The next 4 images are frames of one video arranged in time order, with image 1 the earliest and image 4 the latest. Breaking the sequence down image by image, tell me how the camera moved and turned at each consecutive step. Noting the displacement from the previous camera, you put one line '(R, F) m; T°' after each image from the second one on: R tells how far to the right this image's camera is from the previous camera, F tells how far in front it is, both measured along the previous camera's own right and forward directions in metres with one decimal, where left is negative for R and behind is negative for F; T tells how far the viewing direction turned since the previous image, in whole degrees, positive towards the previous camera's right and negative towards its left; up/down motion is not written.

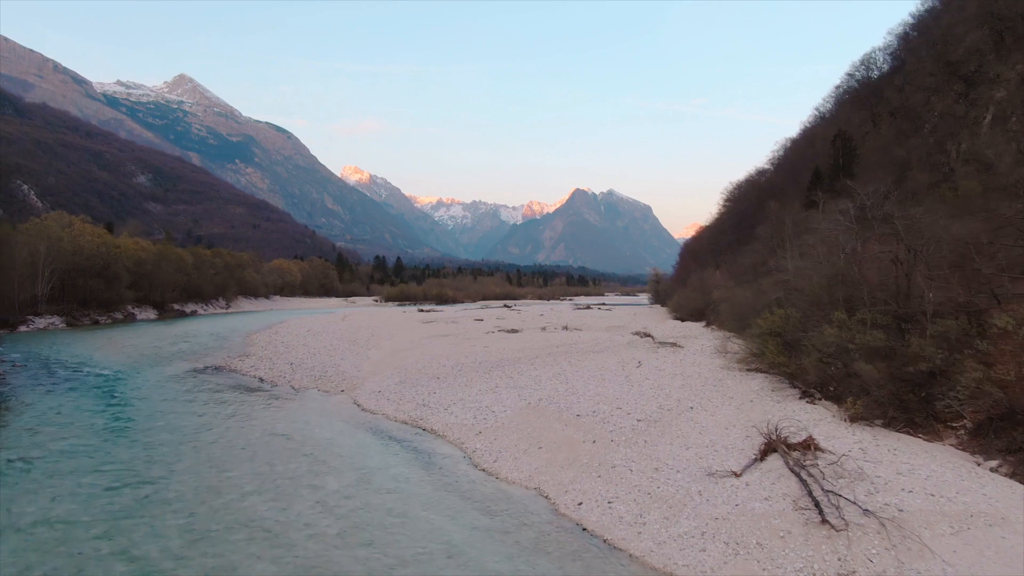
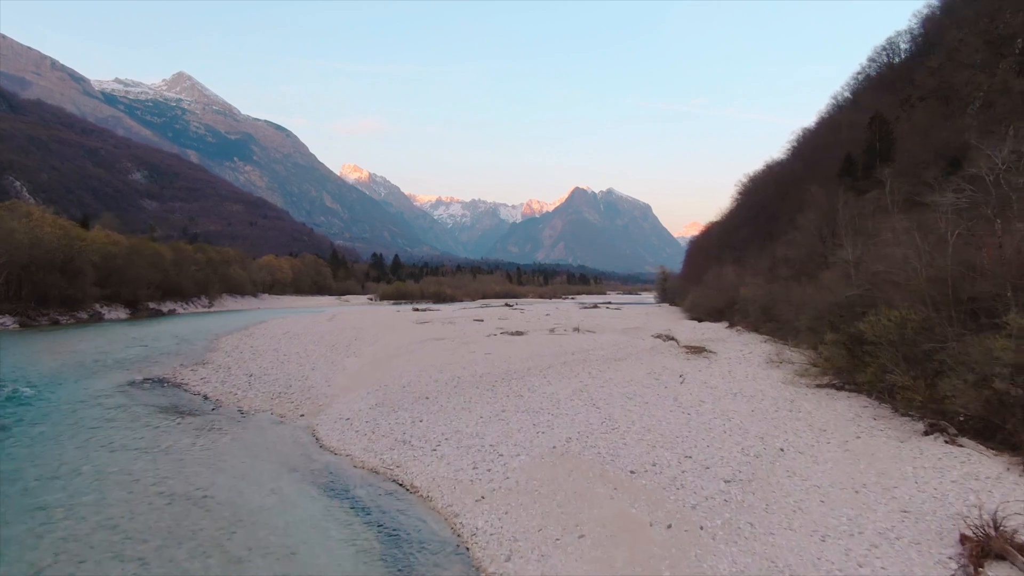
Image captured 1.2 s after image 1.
(-0.2, +3.7) m; 0°
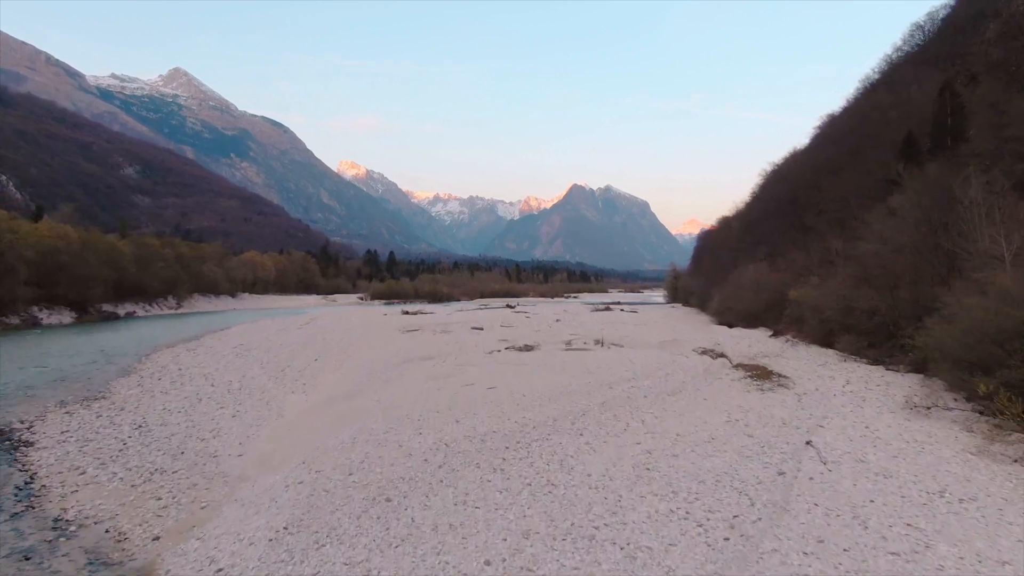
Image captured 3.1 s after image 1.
(-0.3, +5.5) m; 0°
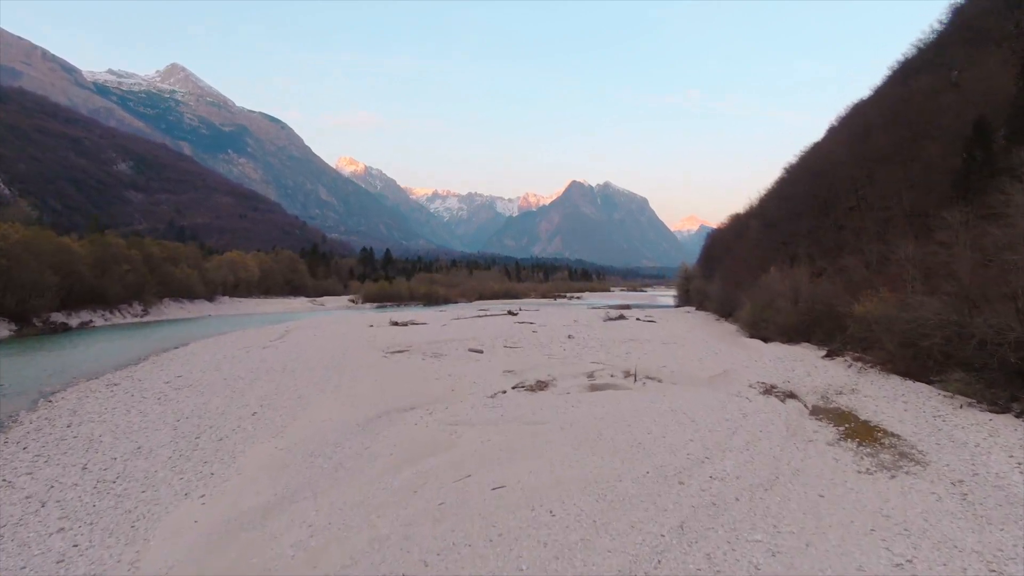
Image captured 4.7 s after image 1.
(-0.2, +4.8) m; 0°
